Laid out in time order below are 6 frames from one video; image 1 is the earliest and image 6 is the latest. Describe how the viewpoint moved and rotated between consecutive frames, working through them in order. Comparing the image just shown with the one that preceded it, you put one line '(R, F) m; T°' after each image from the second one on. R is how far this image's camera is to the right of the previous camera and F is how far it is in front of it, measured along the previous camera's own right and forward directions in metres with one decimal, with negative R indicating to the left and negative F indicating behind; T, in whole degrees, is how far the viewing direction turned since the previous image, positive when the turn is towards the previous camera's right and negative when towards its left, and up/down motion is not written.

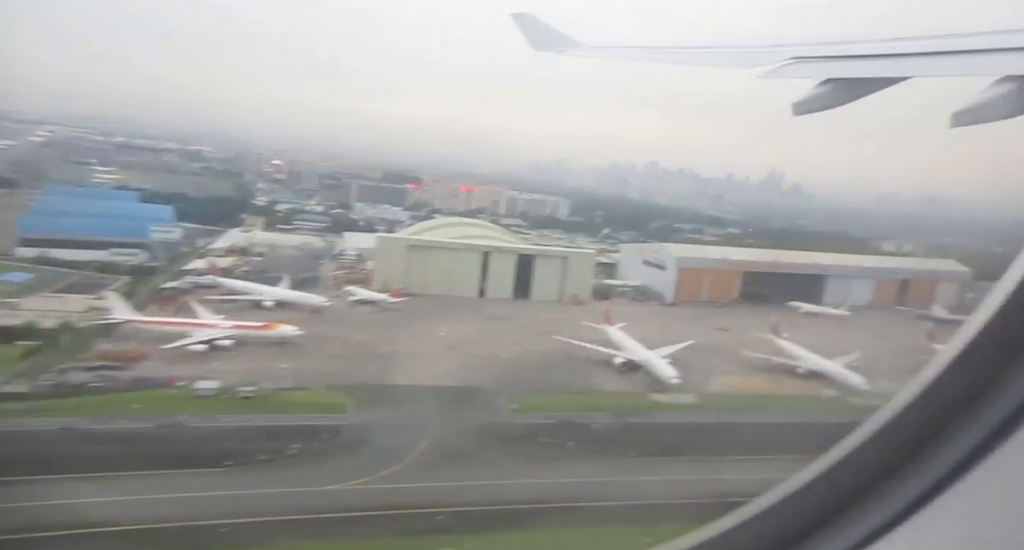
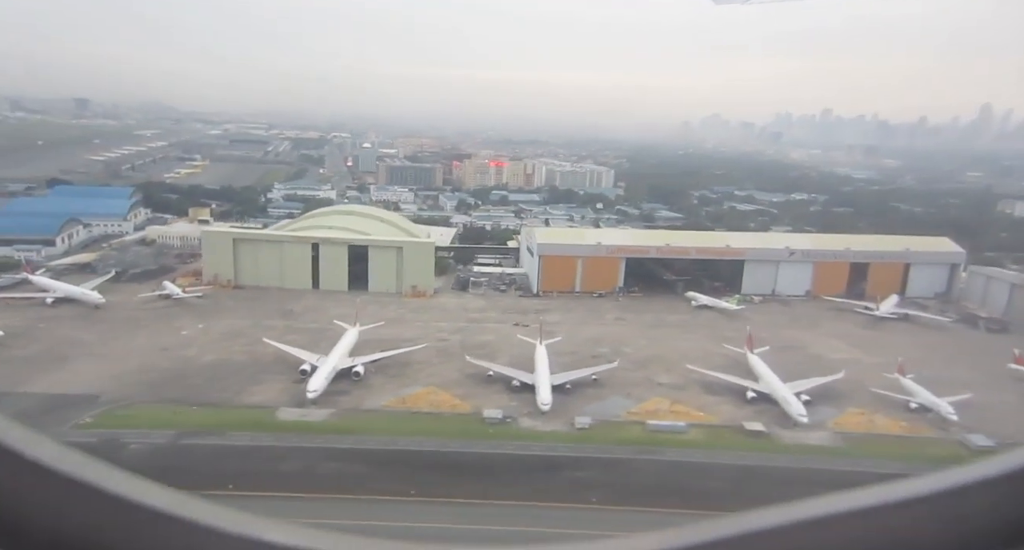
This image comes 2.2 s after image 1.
(+2.6, +0.5) m; -10°
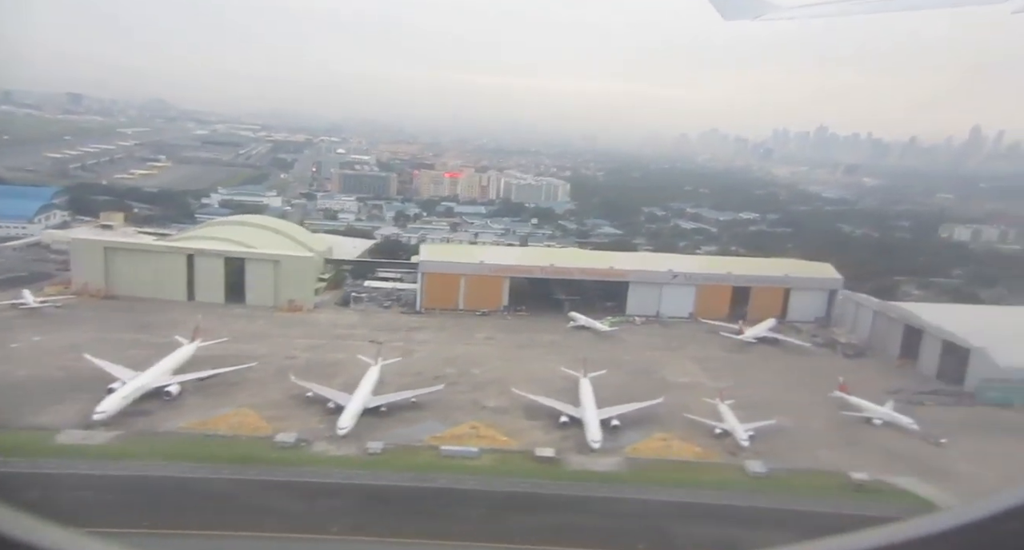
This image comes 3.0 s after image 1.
(+0.9, 0.0) m; +2°
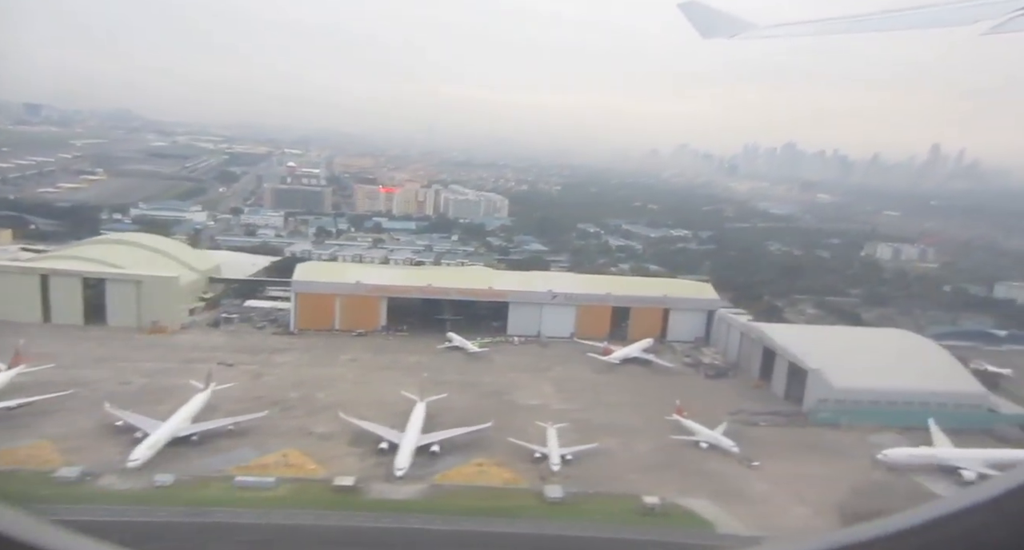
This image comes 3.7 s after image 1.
(+0.8, 0.0) m; +3°
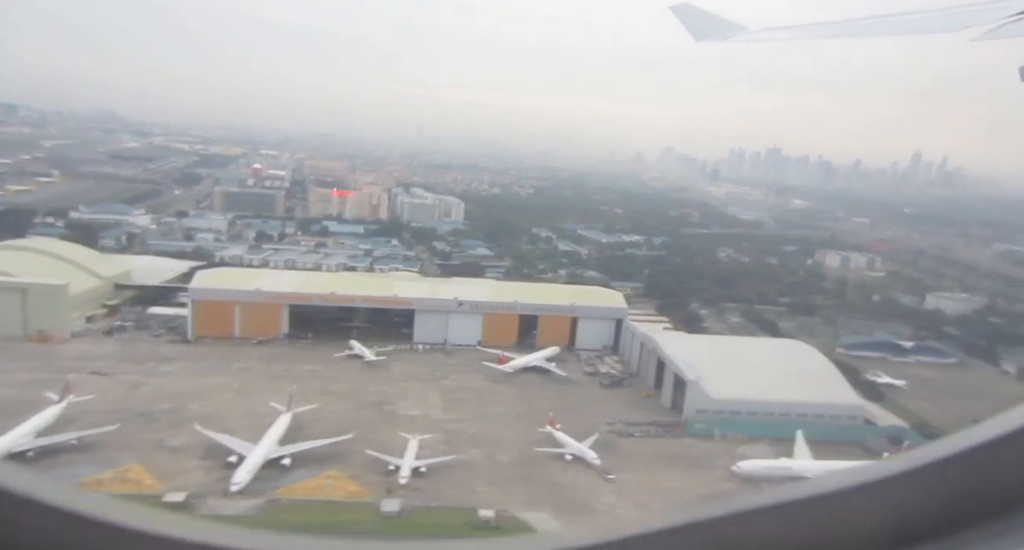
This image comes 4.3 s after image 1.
(+0.7, 0.0) m; +2°
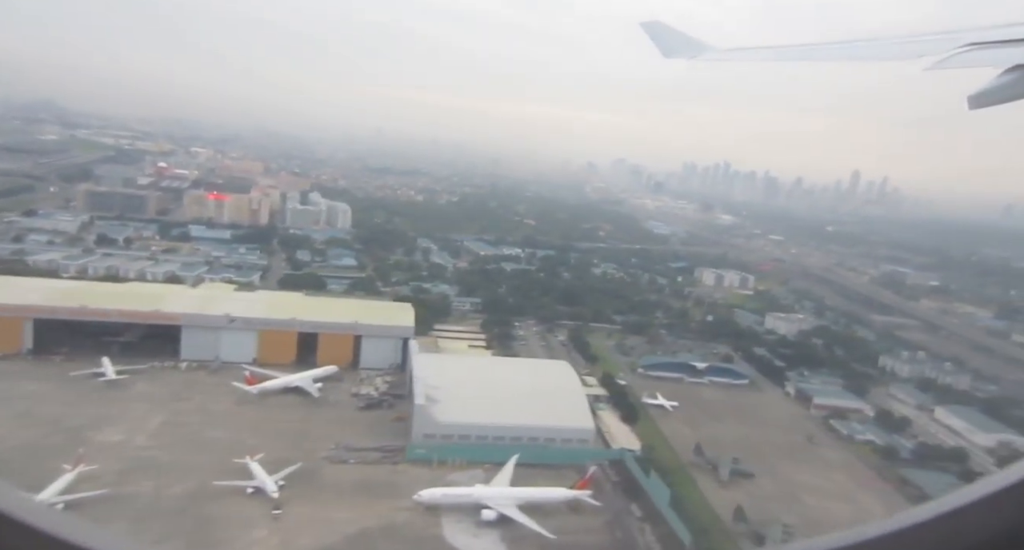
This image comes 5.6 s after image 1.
(+1.5, +0.1) m; +6°
